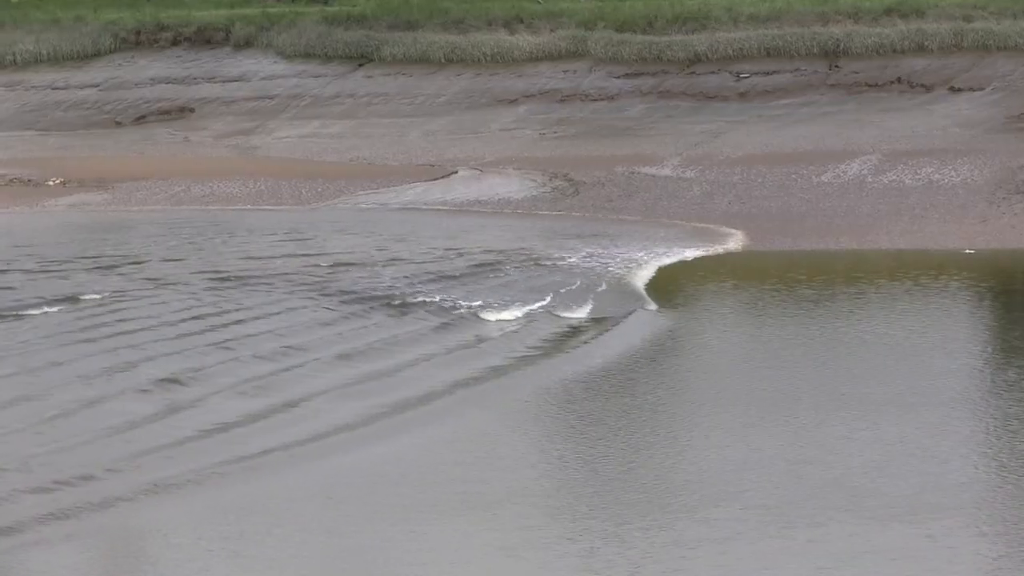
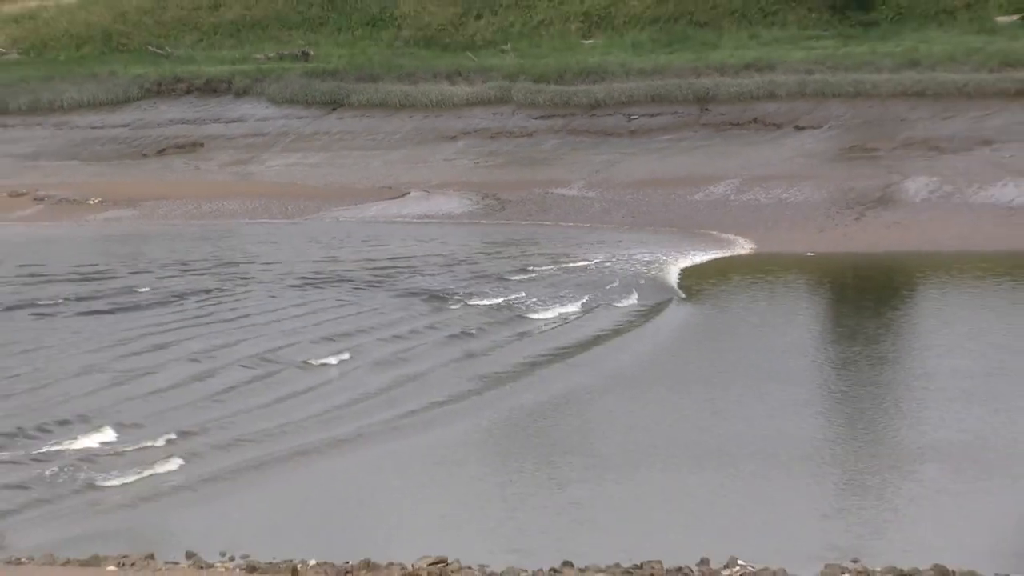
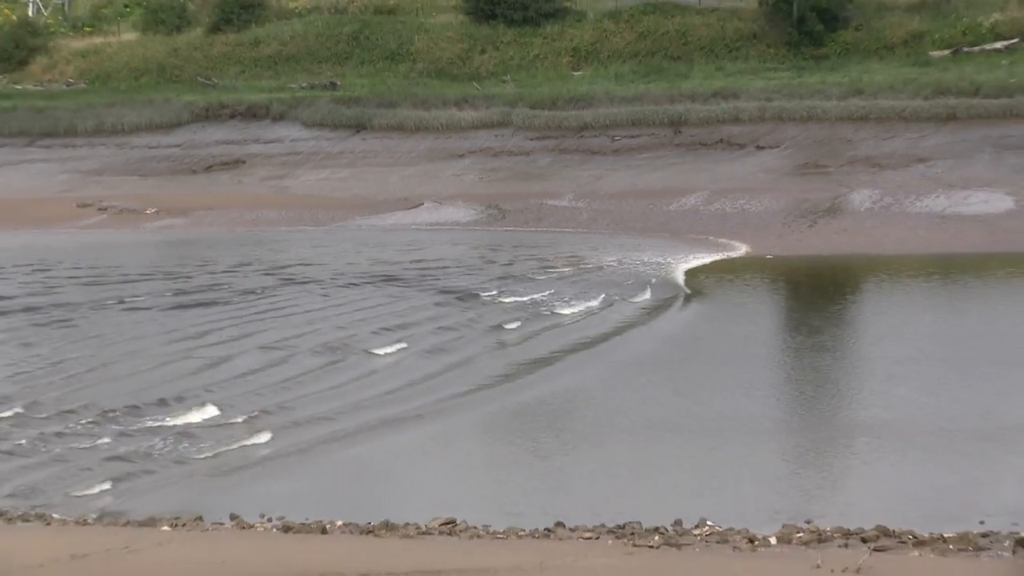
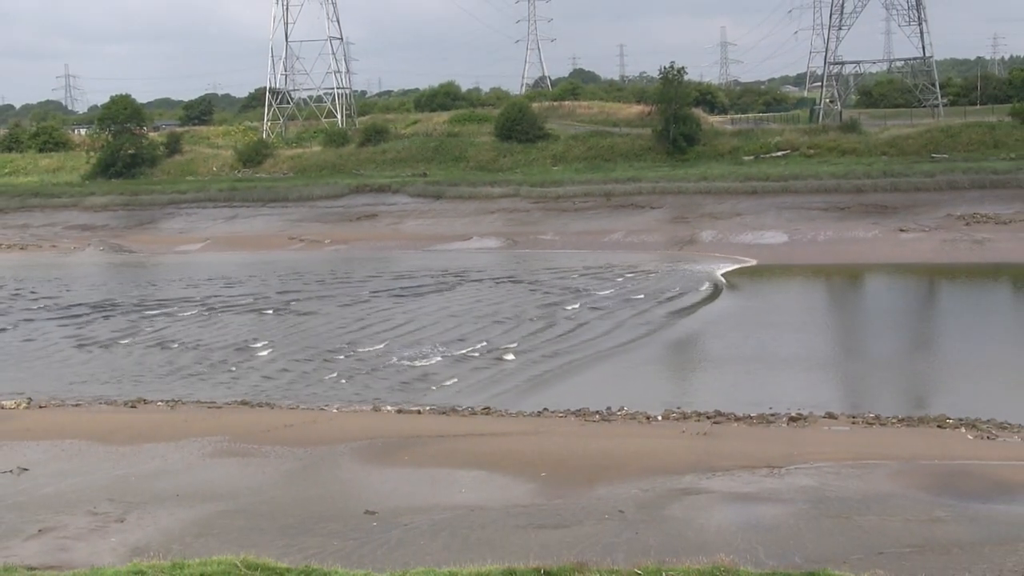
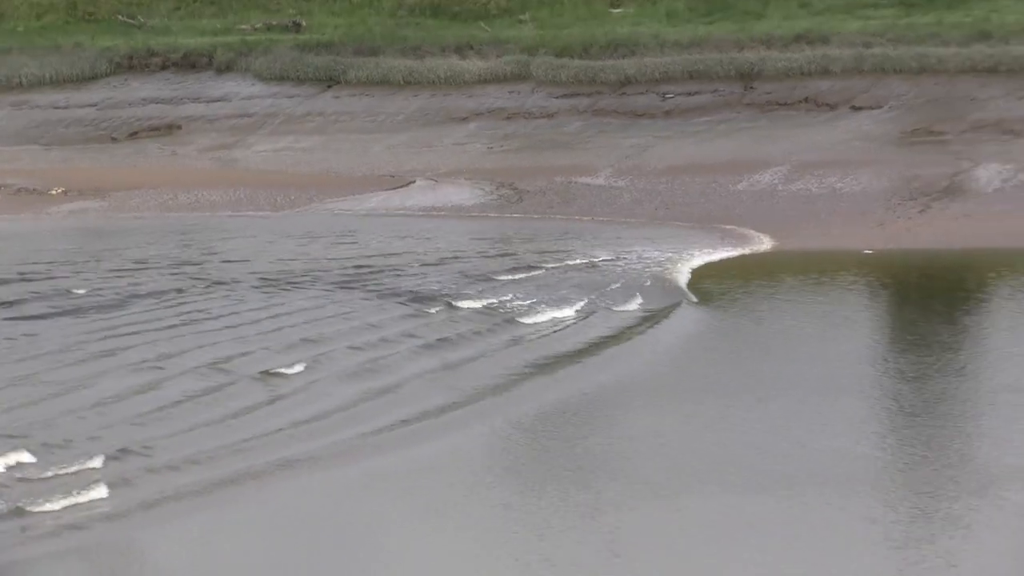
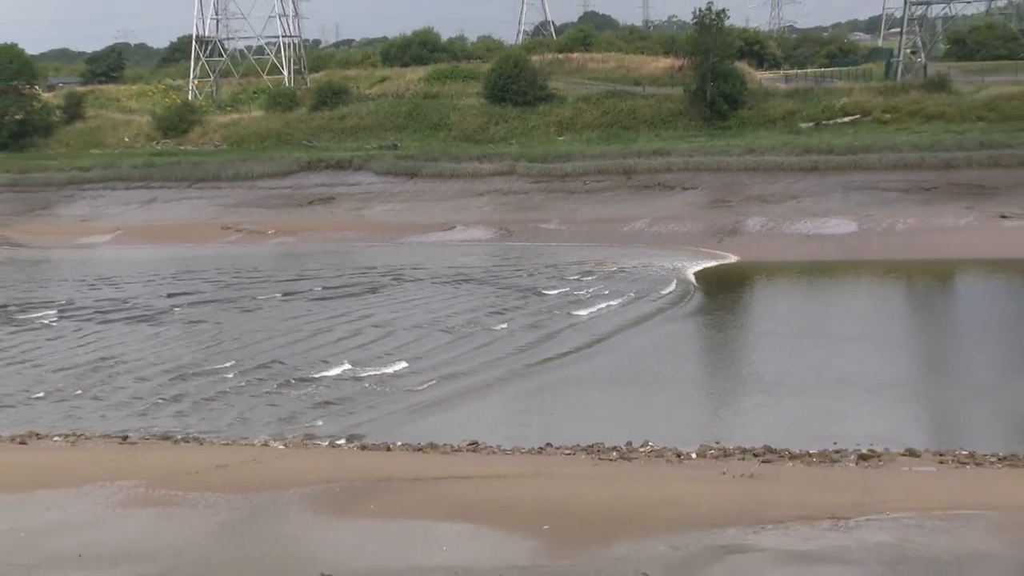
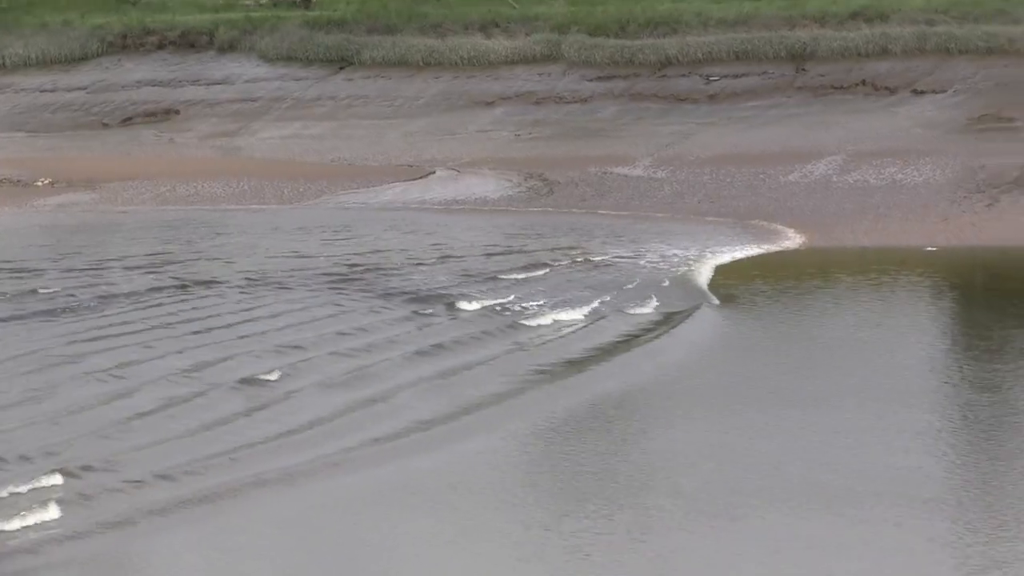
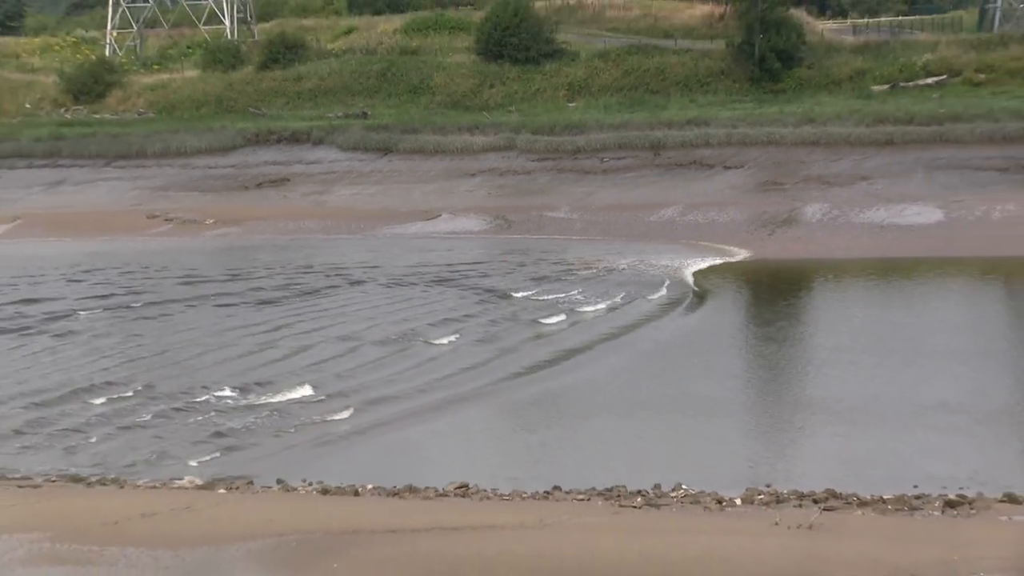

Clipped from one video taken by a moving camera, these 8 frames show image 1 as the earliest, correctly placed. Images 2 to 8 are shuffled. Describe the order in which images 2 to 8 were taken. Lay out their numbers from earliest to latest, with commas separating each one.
7, 5, 2, 3, 8, 6, 4
